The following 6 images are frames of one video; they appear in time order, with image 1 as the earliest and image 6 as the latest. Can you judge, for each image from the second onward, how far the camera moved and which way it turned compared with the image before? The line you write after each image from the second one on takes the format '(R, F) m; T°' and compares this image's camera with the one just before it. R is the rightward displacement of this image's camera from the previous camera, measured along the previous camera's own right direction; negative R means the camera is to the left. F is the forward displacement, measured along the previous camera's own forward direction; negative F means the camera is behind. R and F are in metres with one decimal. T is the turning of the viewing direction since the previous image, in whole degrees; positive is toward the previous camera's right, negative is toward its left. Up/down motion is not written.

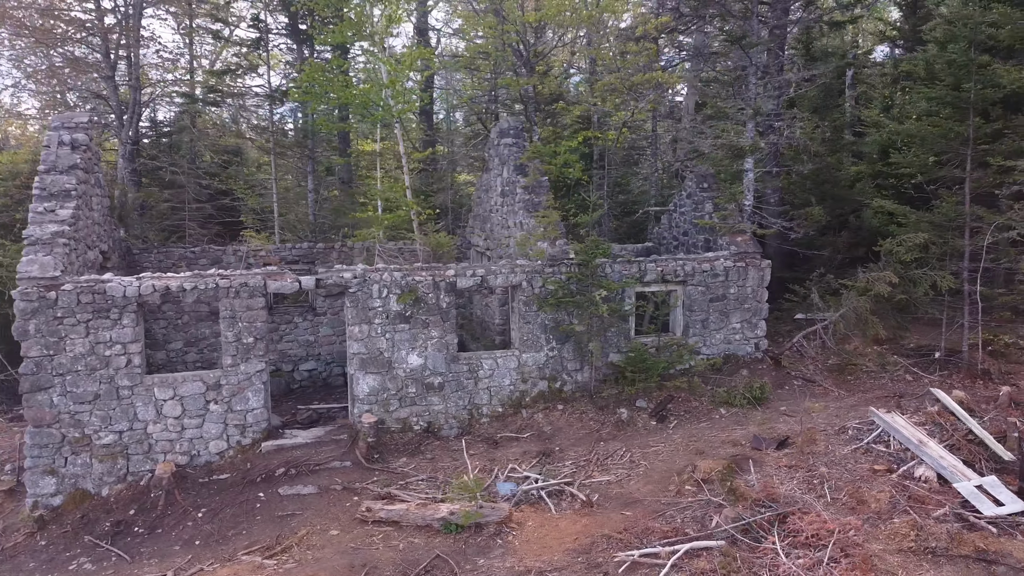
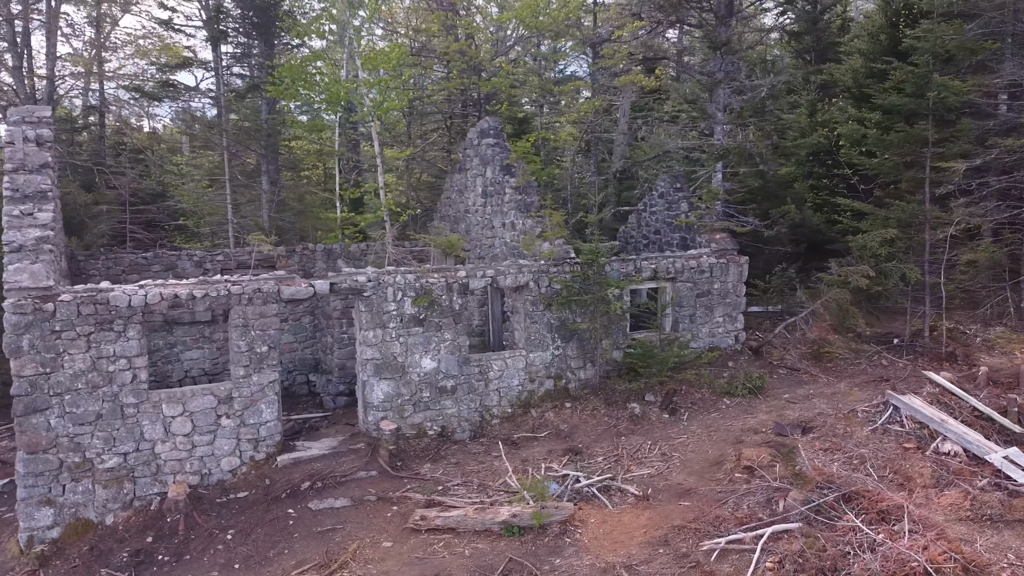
(-1.6, +0.1) m; +10°
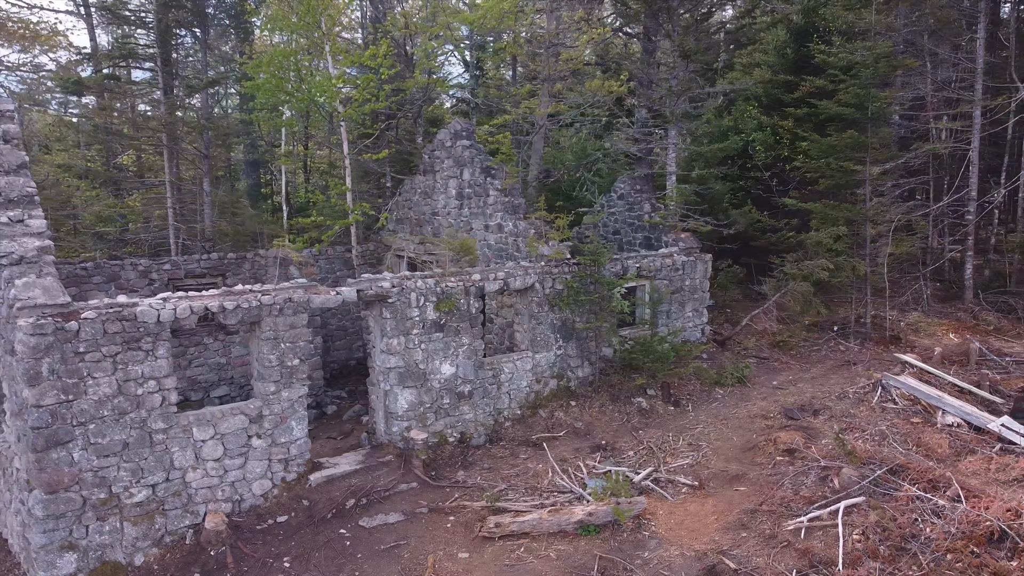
(-2.1, +0.2) m; +12°
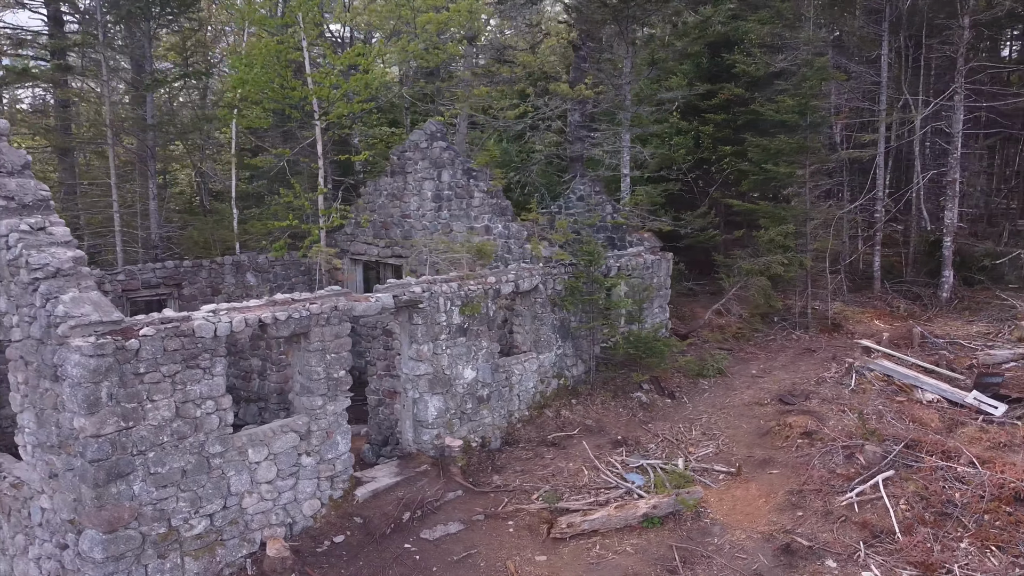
(-2.0, +0.2) m; +12°
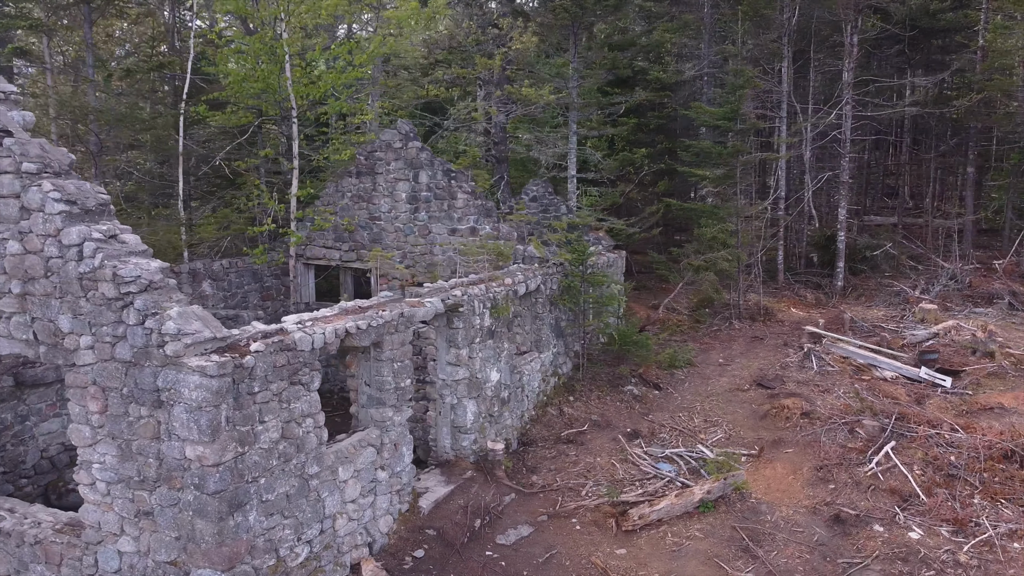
(-2.2, +0.2) m; +13°
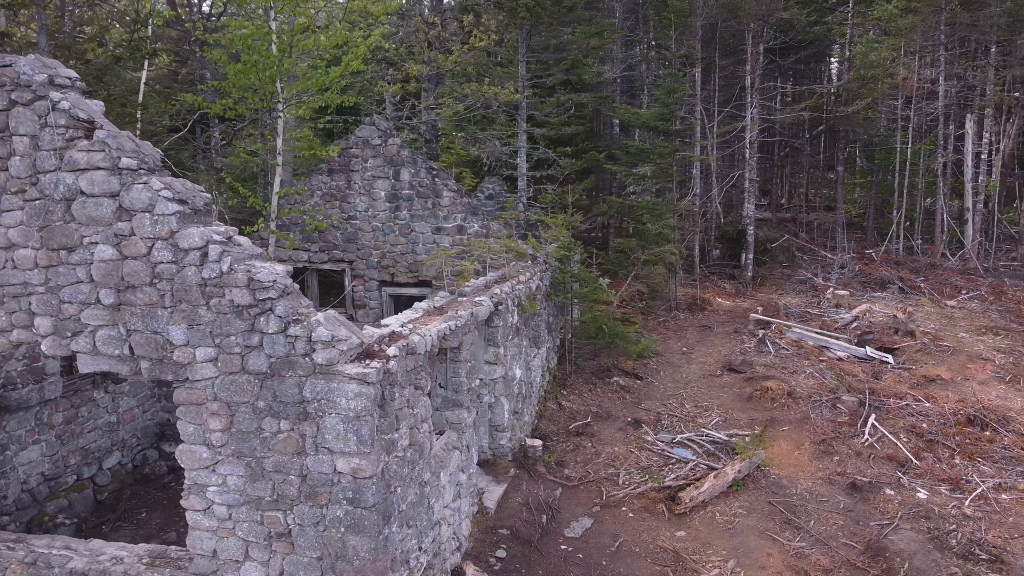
(-2.0, +0.2) m; +12°
